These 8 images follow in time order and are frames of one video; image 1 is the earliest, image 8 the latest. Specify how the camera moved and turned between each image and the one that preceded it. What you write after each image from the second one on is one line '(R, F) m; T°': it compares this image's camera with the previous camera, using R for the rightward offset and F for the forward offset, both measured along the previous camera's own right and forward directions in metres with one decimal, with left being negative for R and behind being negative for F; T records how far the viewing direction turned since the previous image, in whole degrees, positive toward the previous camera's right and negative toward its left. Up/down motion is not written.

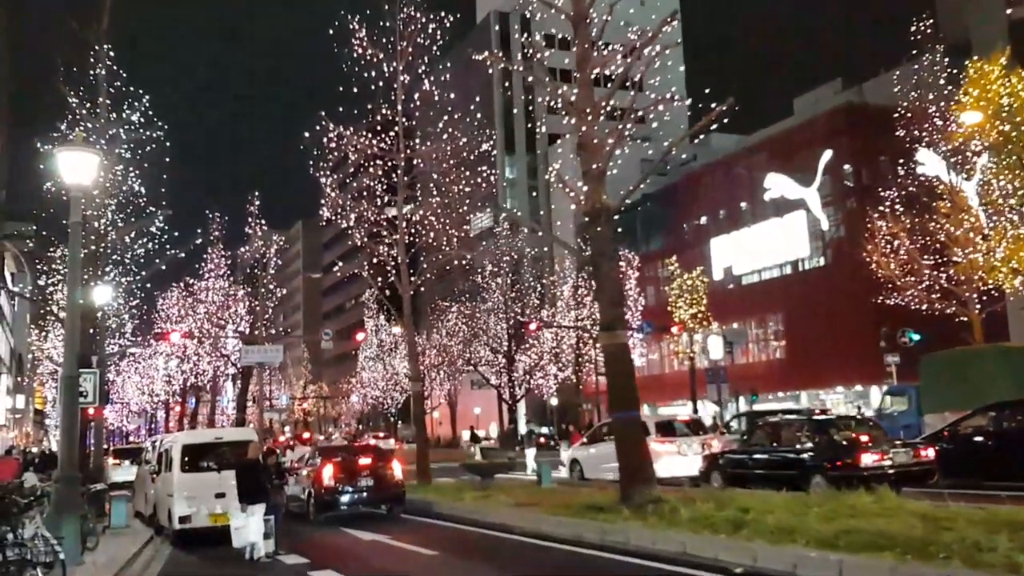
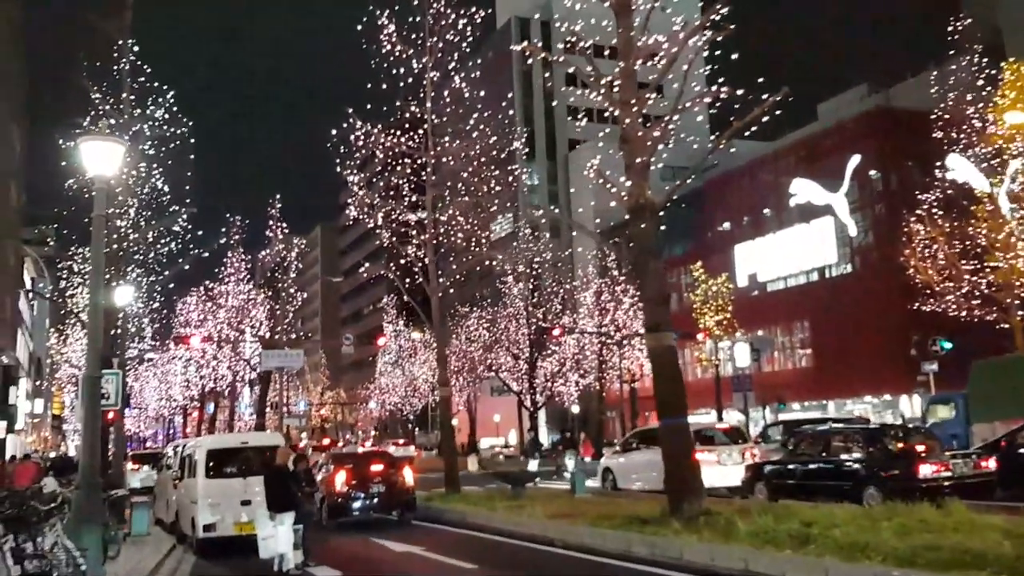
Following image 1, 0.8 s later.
(-0.4, +0.8) m; -1°
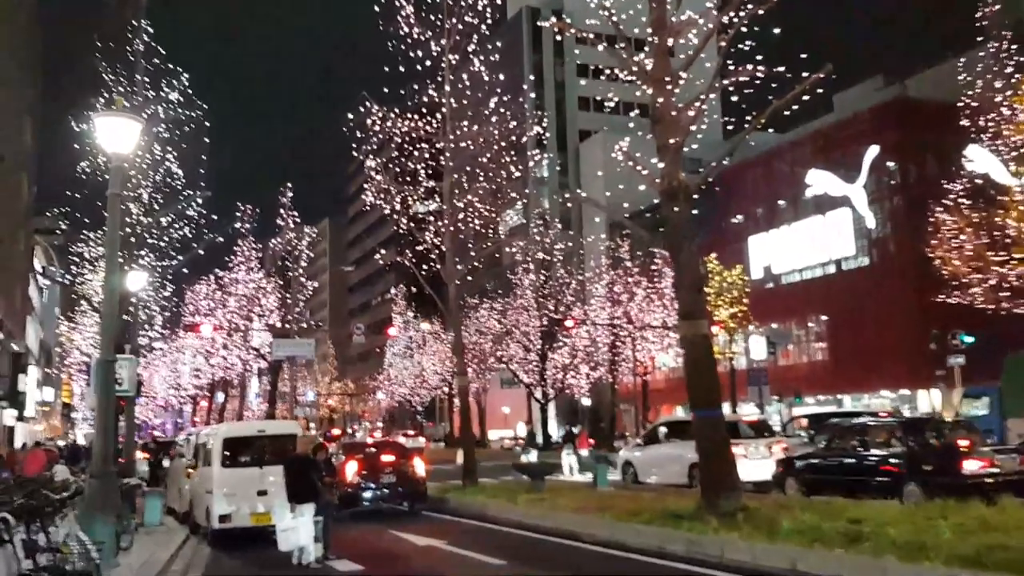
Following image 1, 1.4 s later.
(-0.4, +0.6) m; 0°
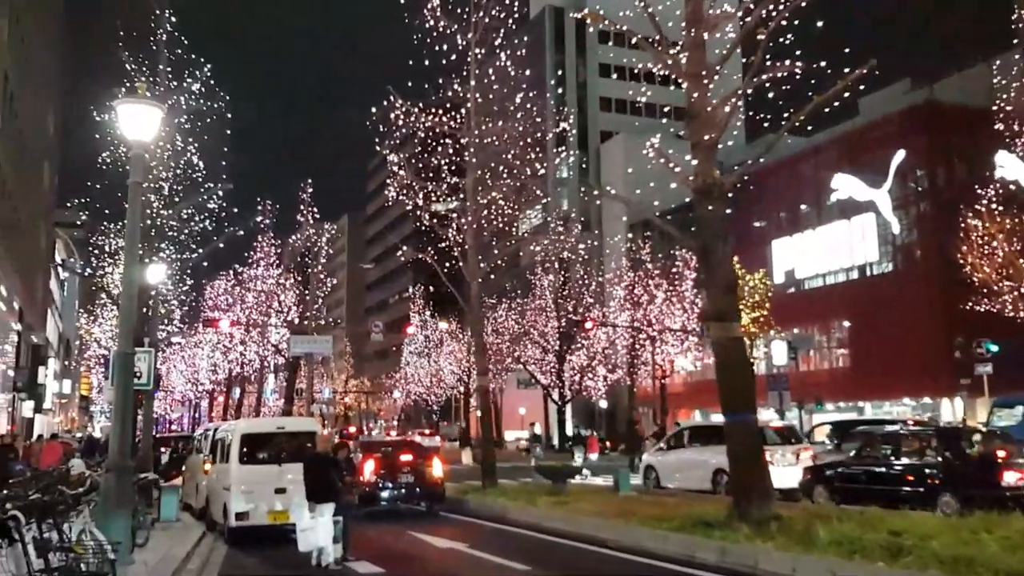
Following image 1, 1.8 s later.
(-0.2, +0.4) m; -1°
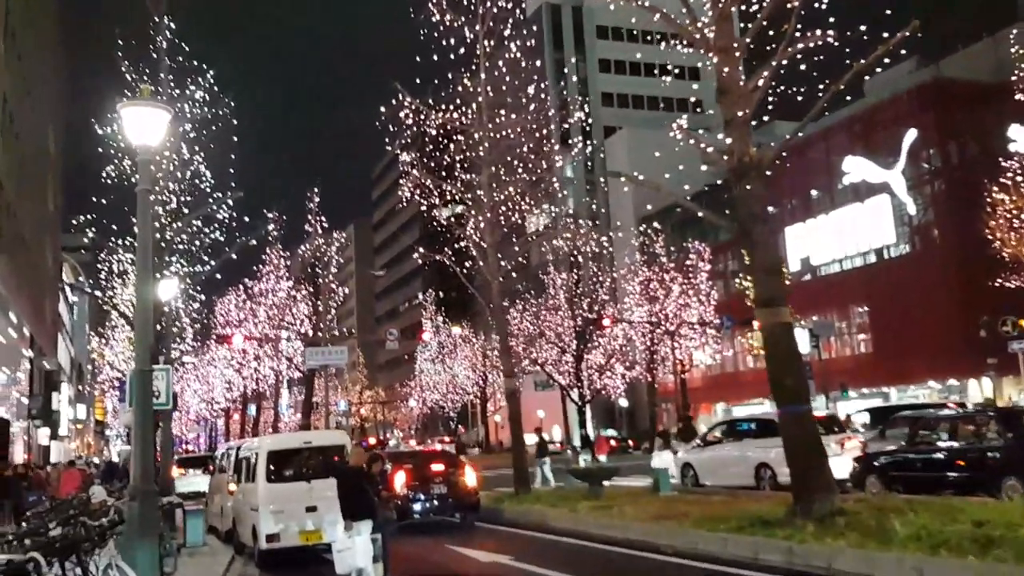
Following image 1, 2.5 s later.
(-0.4, +0.8) m; 0°
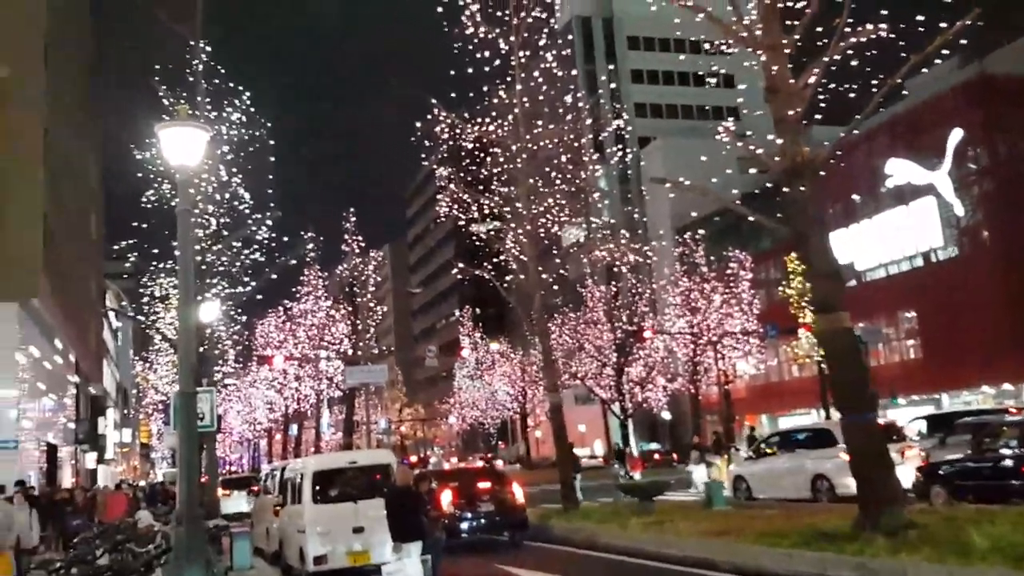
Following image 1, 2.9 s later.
(-0.2, +0.4) m; -2°
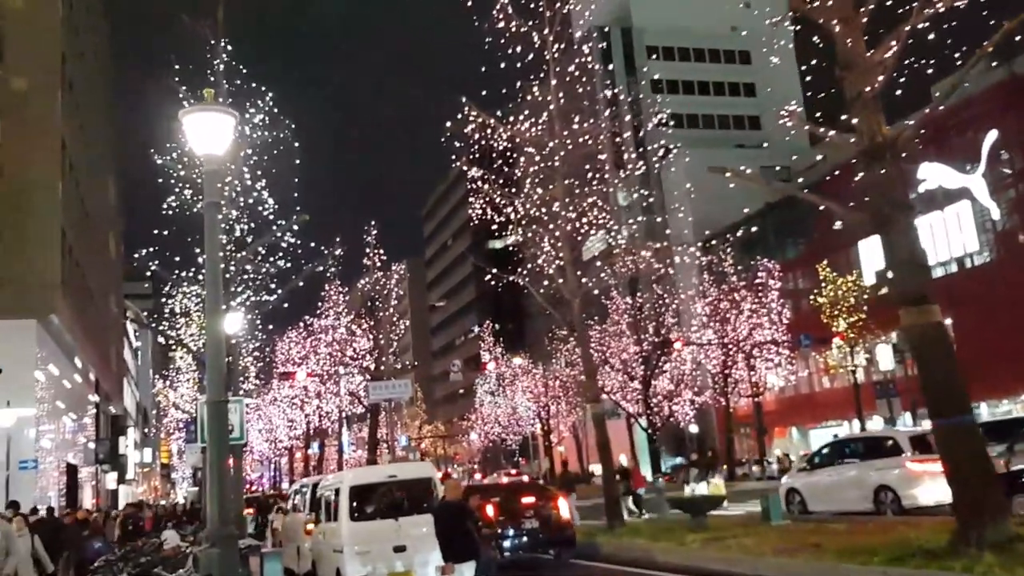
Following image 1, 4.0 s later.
(-0.5, +1.1) m; -1°
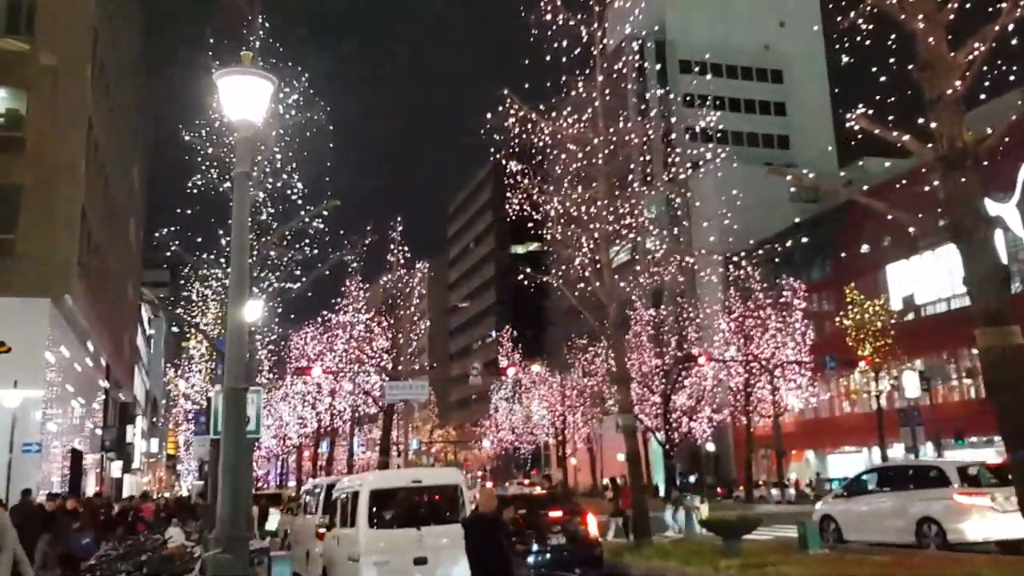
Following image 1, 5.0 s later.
(-0.4, +0.9) m; -1°
